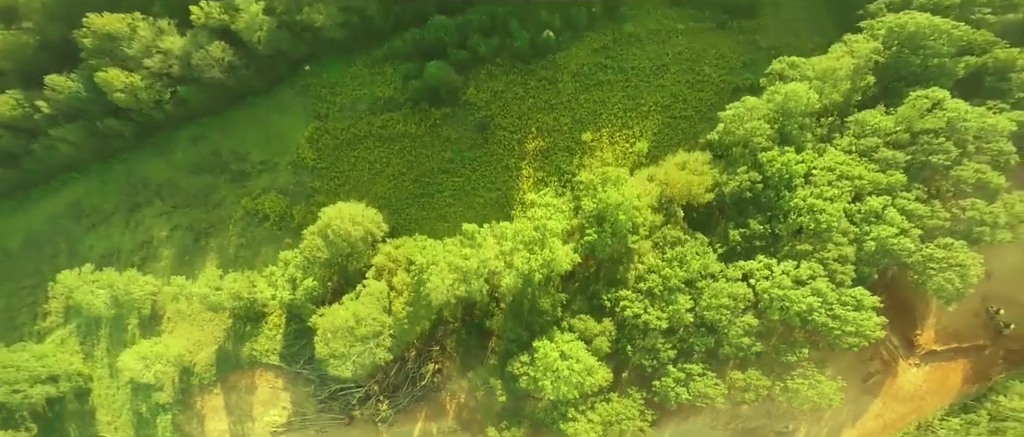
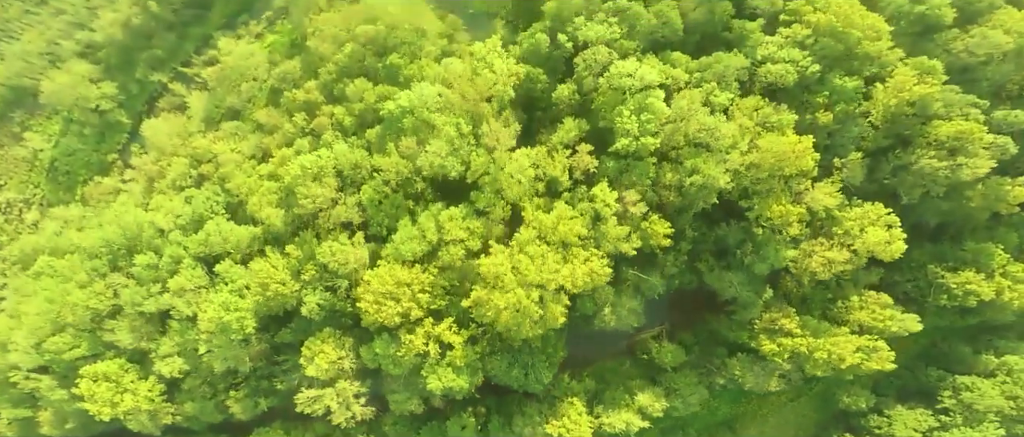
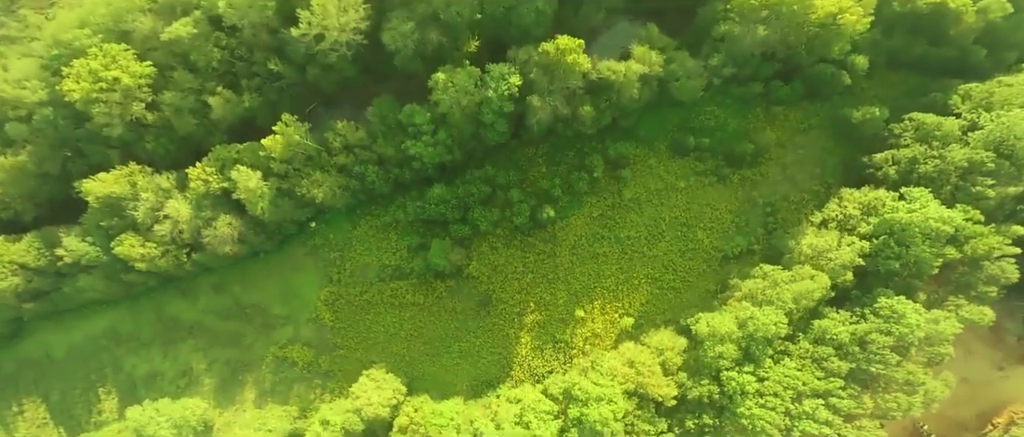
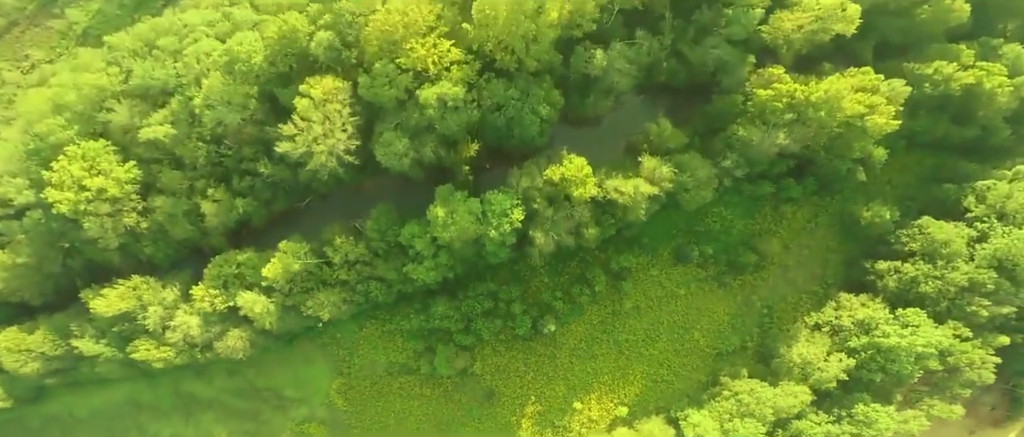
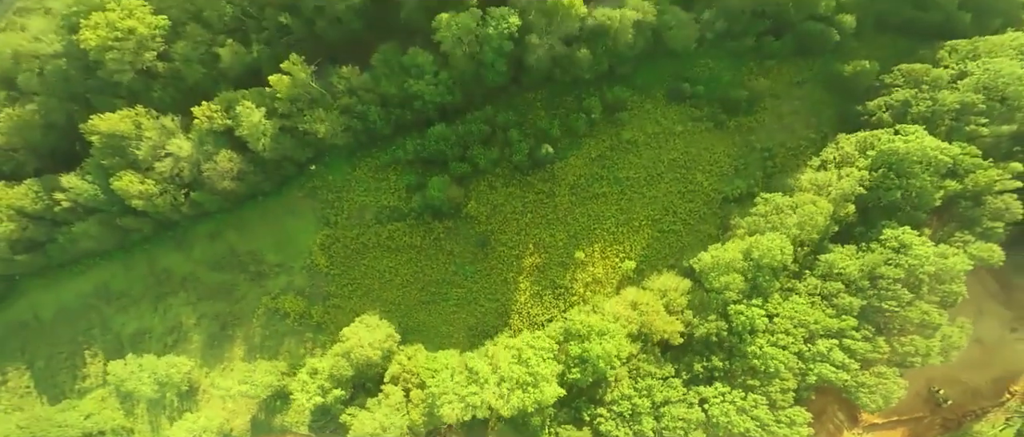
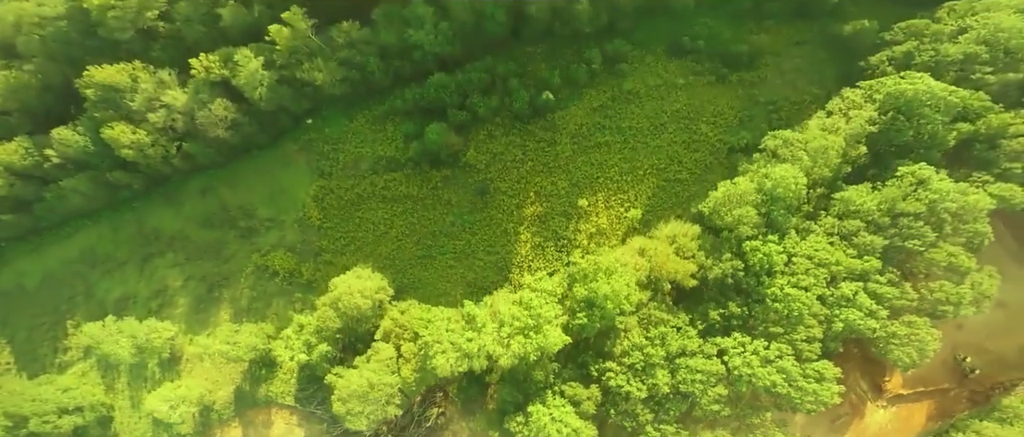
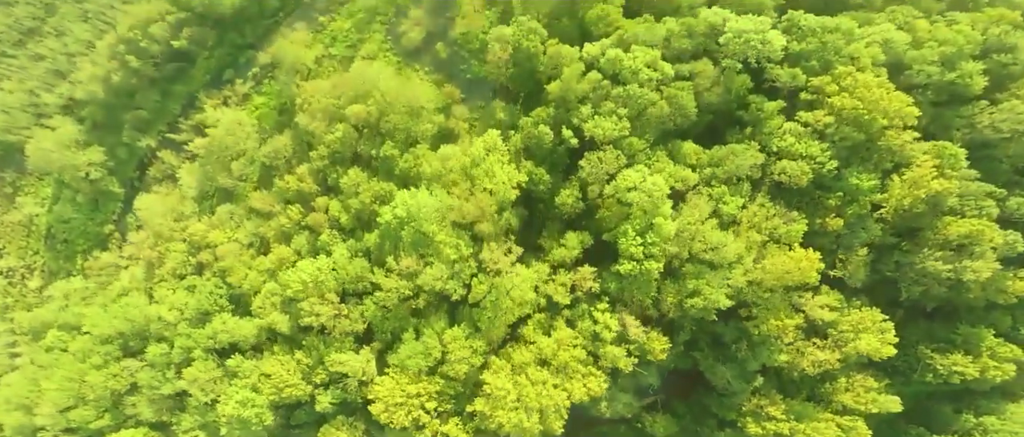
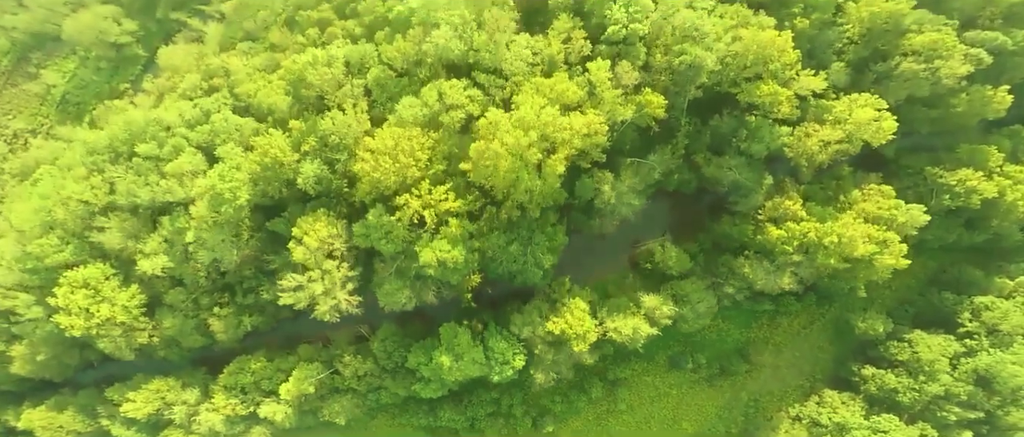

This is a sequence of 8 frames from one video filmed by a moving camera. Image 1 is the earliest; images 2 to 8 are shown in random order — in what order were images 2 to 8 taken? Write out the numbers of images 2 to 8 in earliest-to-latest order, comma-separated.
6, 5, 3, 4, 8, 2, 7
